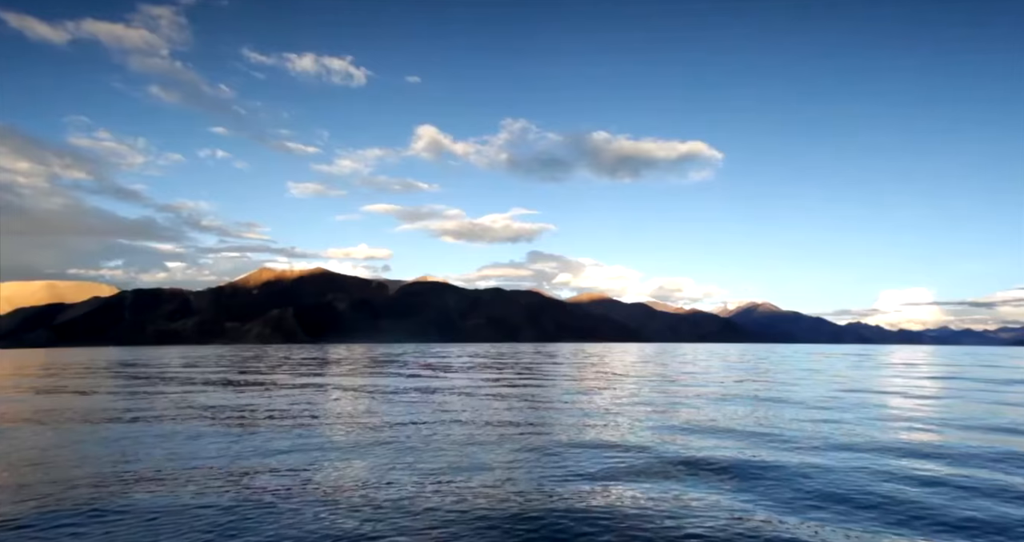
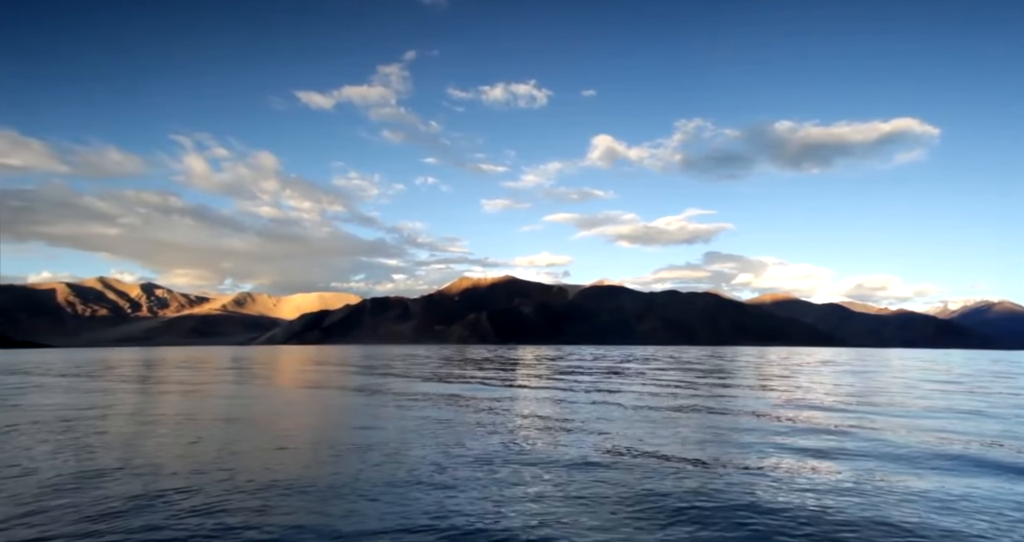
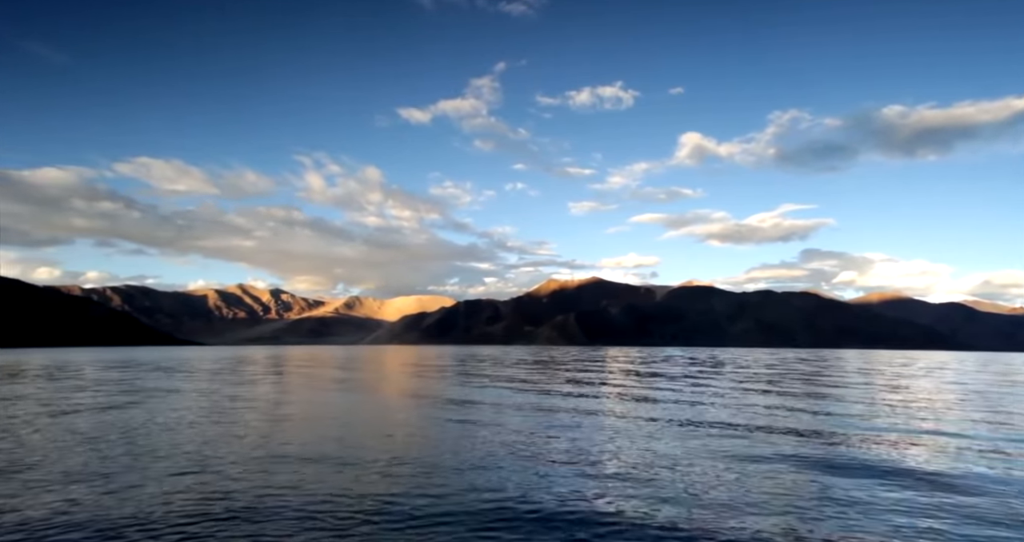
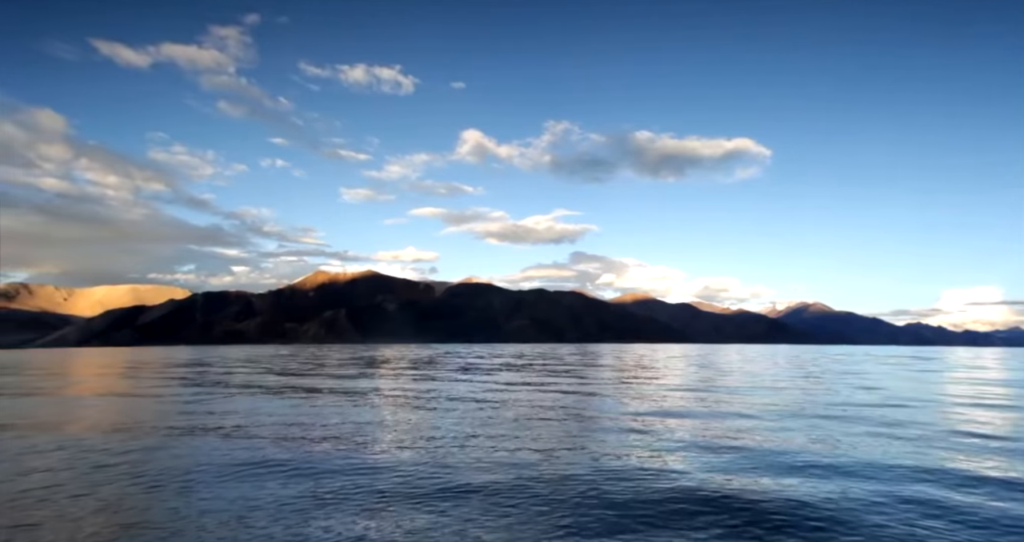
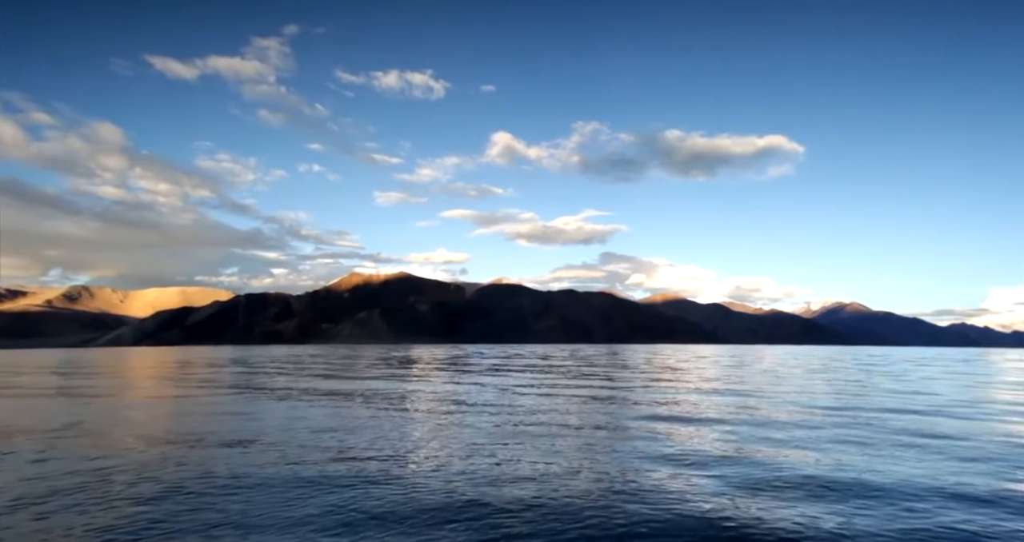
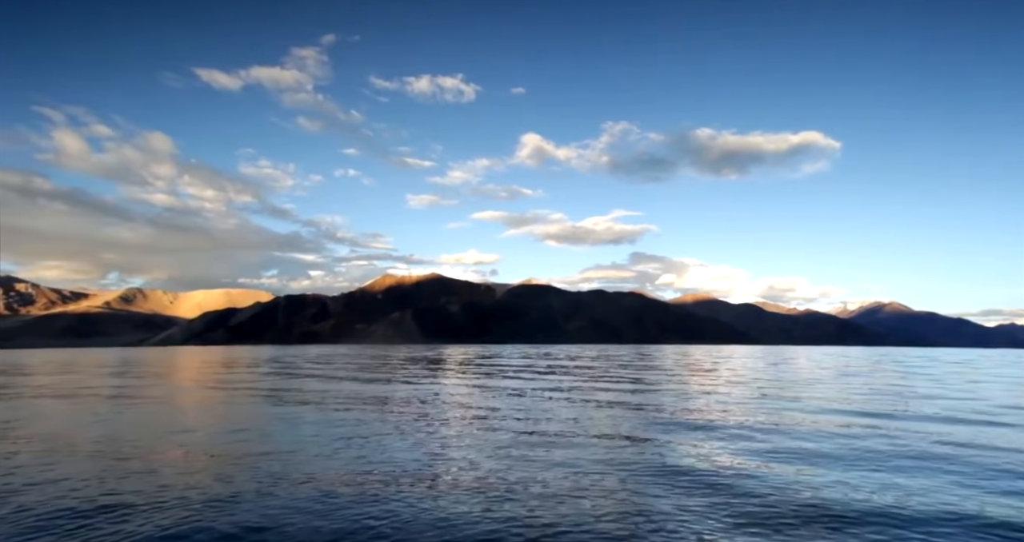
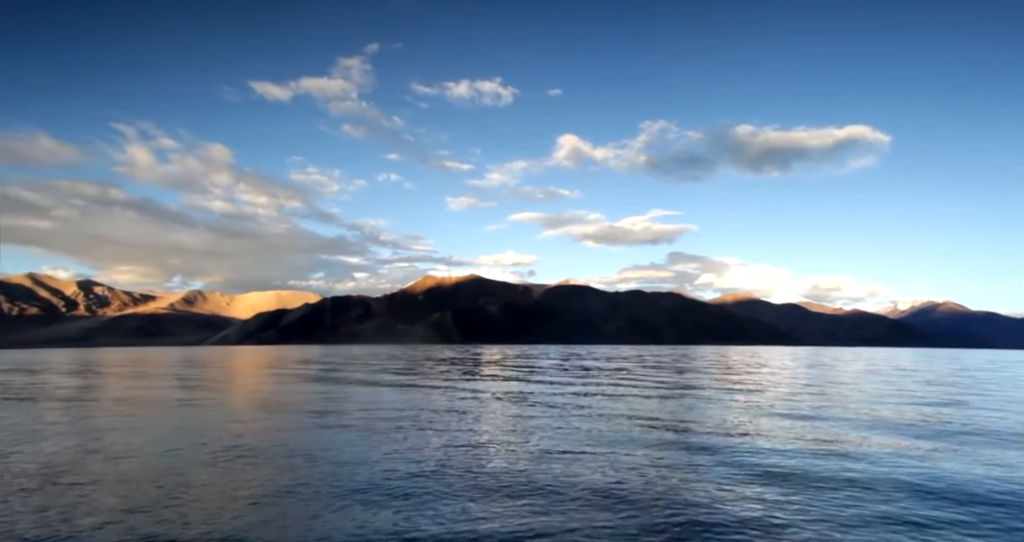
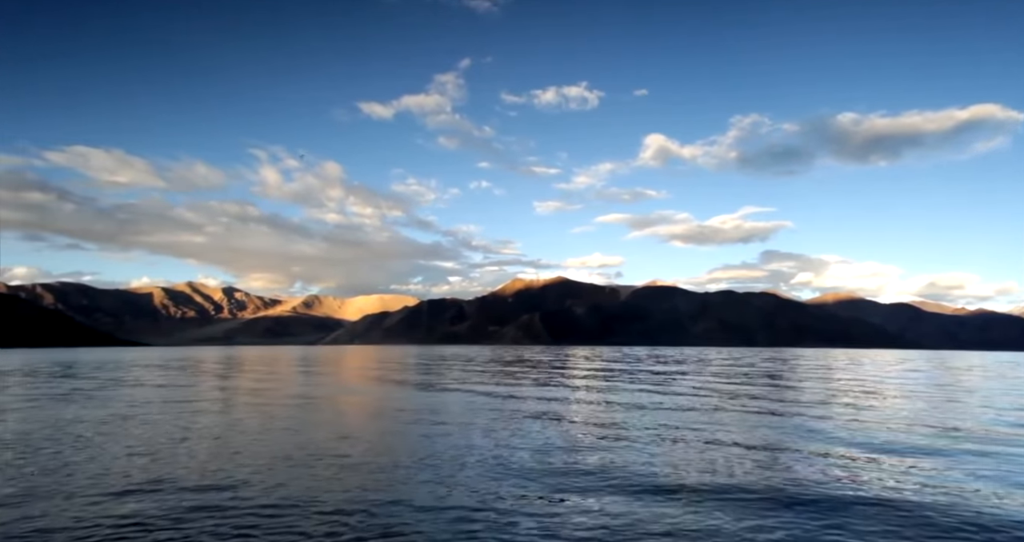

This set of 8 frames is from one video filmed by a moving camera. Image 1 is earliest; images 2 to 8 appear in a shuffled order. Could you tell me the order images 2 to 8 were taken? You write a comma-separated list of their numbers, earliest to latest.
4, 5, 6, 7, 2, 8, 3
